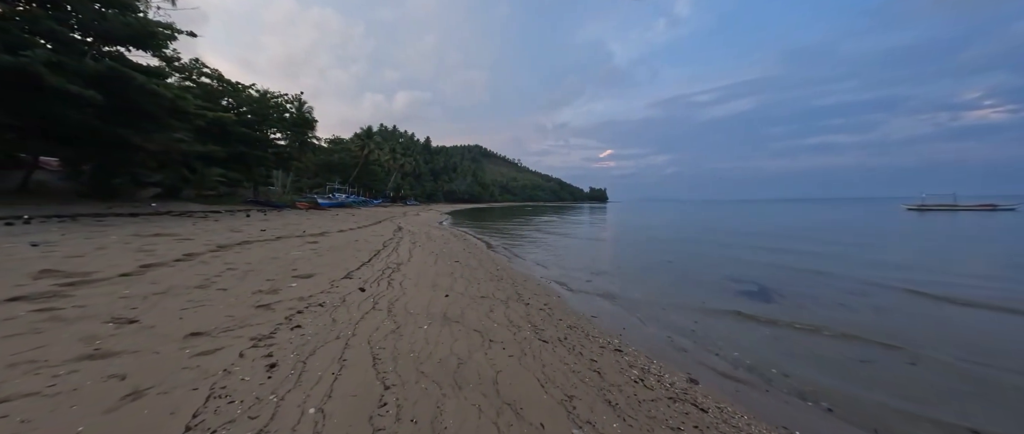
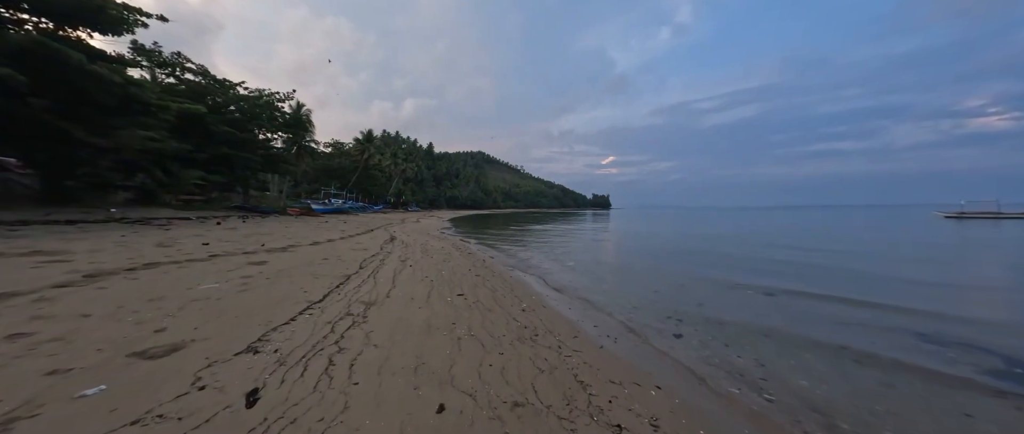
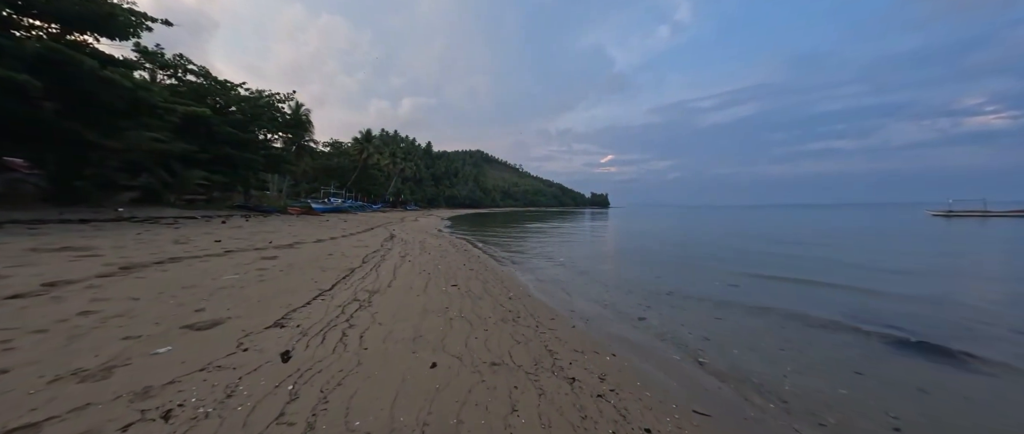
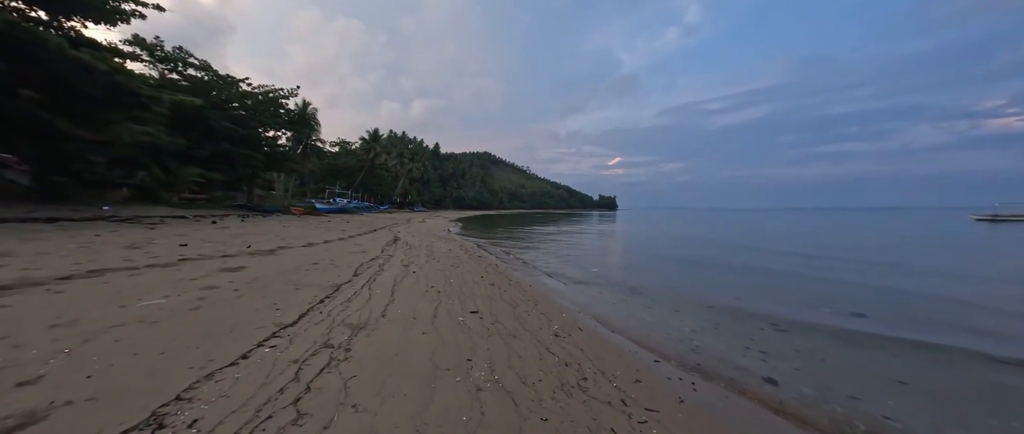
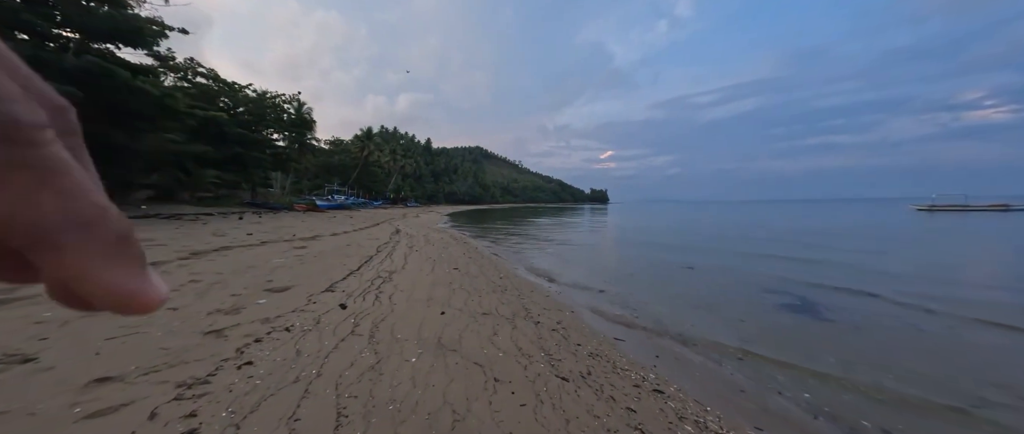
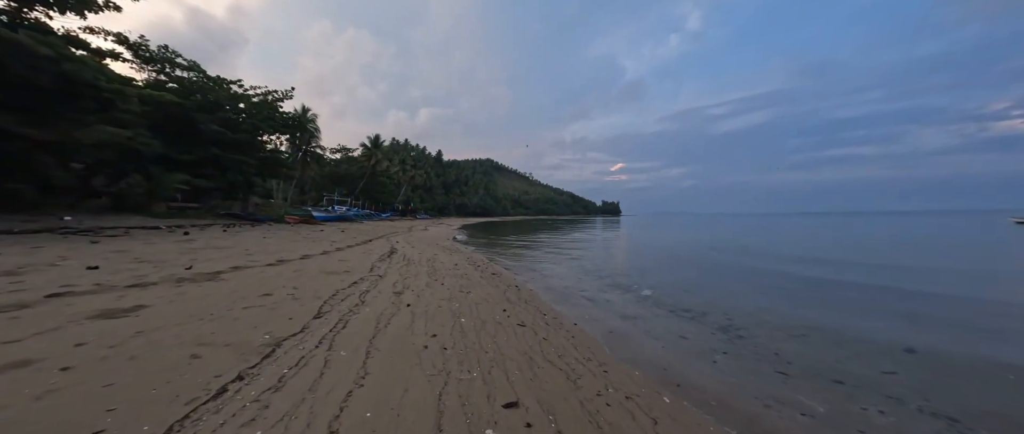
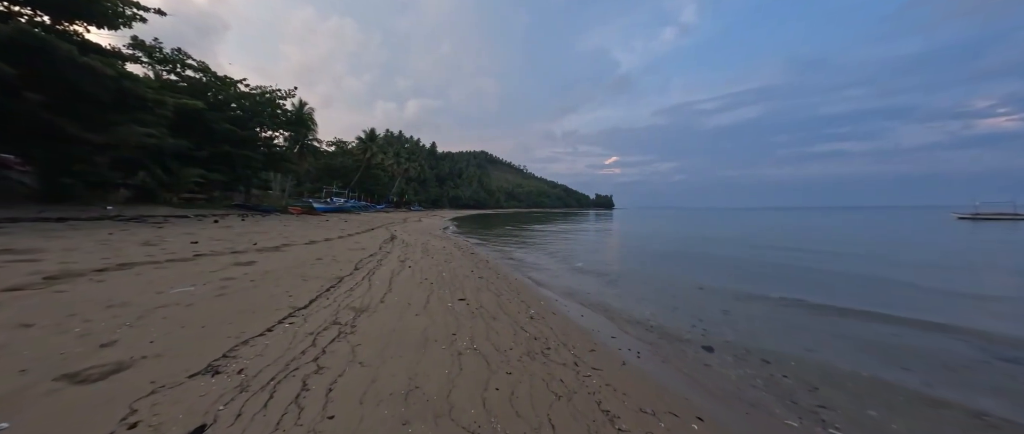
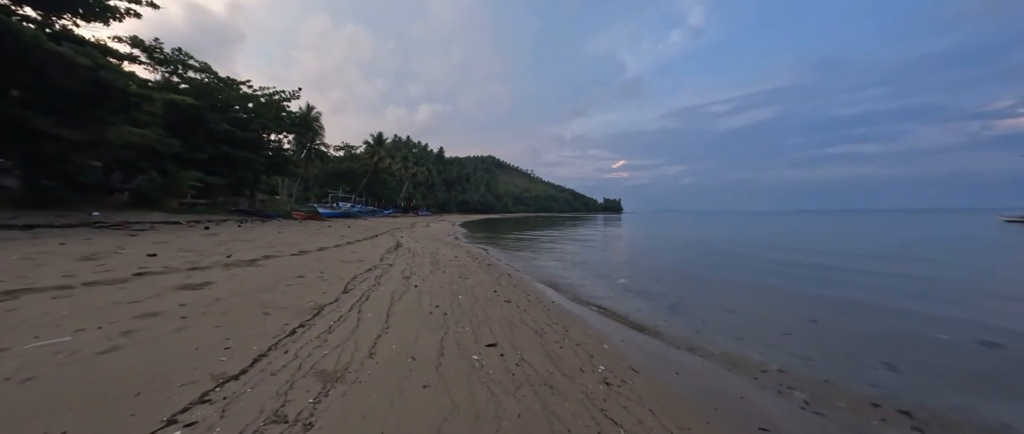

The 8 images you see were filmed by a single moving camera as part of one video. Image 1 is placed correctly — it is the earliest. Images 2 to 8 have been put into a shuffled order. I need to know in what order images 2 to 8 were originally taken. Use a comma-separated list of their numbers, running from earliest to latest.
5, 3, 2, 7, 4, 8, 6
